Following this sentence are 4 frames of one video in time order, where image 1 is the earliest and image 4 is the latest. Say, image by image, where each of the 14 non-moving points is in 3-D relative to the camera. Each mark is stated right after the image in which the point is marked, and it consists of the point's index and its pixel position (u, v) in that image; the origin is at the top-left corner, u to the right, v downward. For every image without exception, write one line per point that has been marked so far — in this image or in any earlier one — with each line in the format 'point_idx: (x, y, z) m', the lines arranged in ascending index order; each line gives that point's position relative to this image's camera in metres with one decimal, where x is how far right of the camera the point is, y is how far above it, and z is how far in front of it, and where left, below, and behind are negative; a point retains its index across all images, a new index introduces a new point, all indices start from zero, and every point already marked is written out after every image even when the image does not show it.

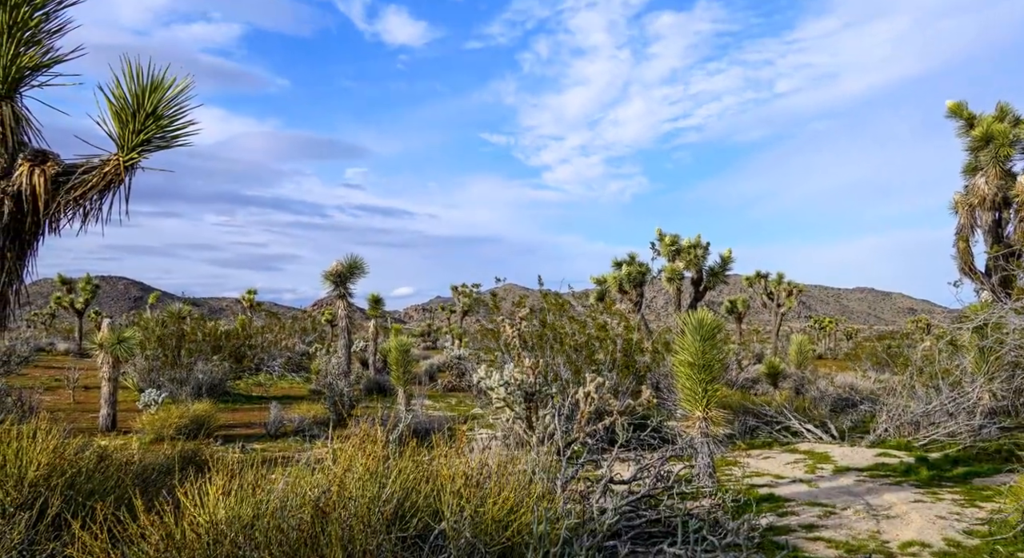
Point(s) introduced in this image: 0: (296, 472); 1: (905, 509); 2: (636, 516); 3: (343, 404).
0: (-2.0, -1.8, +7.0) m
1: (+3.9, -2.3, +7.4) m
2: (+1.2, -2.2, +7.1) m
3: (-3.1, -2.4, +14.4) m
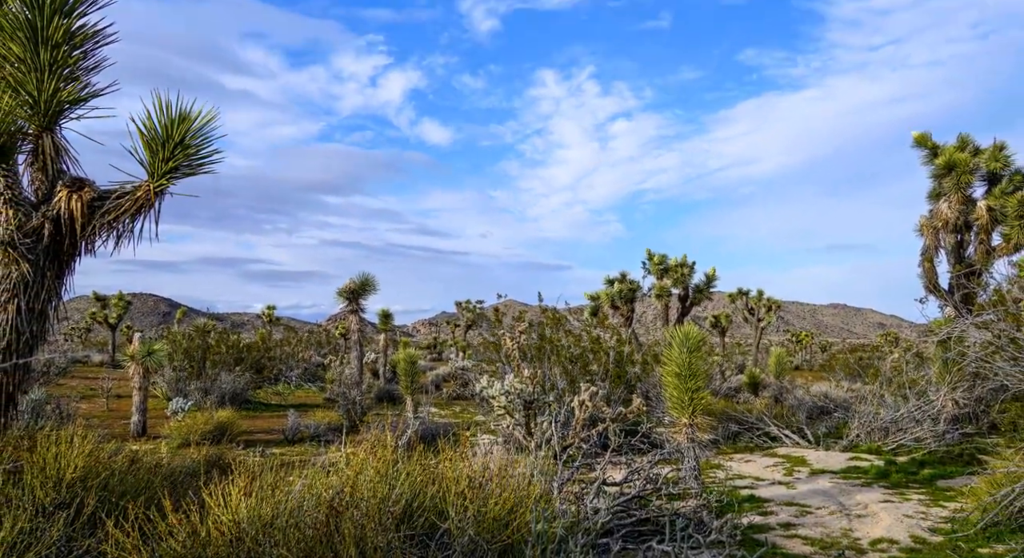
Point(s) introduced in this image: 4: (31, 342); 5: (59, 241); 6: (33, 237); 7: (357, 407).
0: (-2.0, -2.0, +7.6) m
1: (+3.9, -2.5, +8.0) m
2: (+1.2, -2.4, +7.7) m
3: (-3.1, -2.6, +14.9) m
4: (-4.9, -0.6, +7.6) m
5: (-4.7, +0.4, +7.7) m
6: (-4.8, +0.4, +7.6) m
7: (-3.0, -2.6, +14.9) m
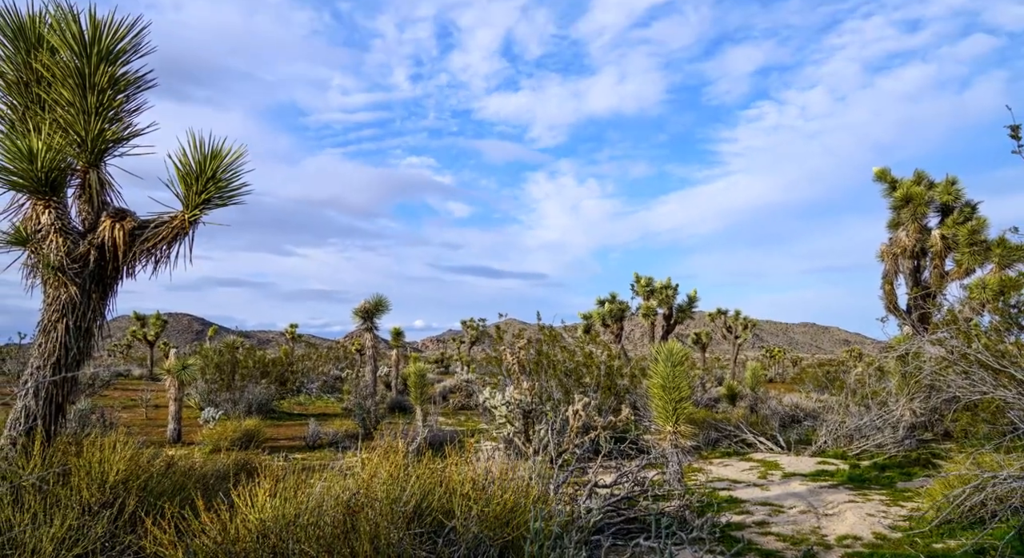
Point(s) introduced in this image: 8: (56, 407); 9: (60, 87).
0: (-2.0, -2.2, +8.4) m
1: (+3.9, -2.7, +8.8) m
2: (+1.2, -2.7, +8.5) m
3: (-3.1, -3.0, +15.7) m
4: (-4.9, -0.9, +8.4) m
5: (-4.7, +0.2, +8.5) m
6: (-4.8, +0.2, +8.4) m
7: (-3.0, -2.9, +15.7) m
8: (-5.1, -1.5, +8.4) m
9: (-5.1, +2.2, +8.4) m
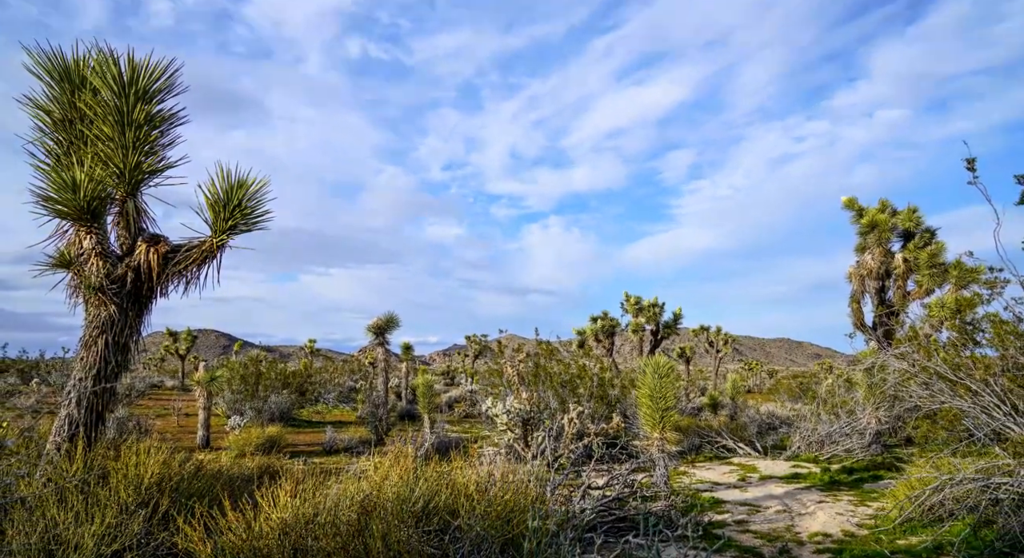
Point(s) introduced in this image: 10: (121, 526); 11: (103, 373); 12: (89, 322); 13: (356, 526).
0: (-2.0, -2.5, +9.2) m
1: (+3.9, -2.9, +9.5) m
2: (+1.2, -2.9, +9.2) m
3: (-3.0, -3.3, +16.5) m
4: (-4.9, -1.1, +9.2) m
5: (-4.6, -0.1, +9.3) m
6: (-4.8, -0.1, +9.2) m
7: (-3.0, -3.2, +16.4) m
8: (-5.1, -1.7, +9.2) m
9: (-5.1, +1.9, +9.2) m
10: (-4.3, -2.8, +8.3) m
11: (-5.0, -1.2, +9.1) m
12: (-5.2, -0.5, +9.1) m
13: (-1.7, -2.7, +8.1) m
